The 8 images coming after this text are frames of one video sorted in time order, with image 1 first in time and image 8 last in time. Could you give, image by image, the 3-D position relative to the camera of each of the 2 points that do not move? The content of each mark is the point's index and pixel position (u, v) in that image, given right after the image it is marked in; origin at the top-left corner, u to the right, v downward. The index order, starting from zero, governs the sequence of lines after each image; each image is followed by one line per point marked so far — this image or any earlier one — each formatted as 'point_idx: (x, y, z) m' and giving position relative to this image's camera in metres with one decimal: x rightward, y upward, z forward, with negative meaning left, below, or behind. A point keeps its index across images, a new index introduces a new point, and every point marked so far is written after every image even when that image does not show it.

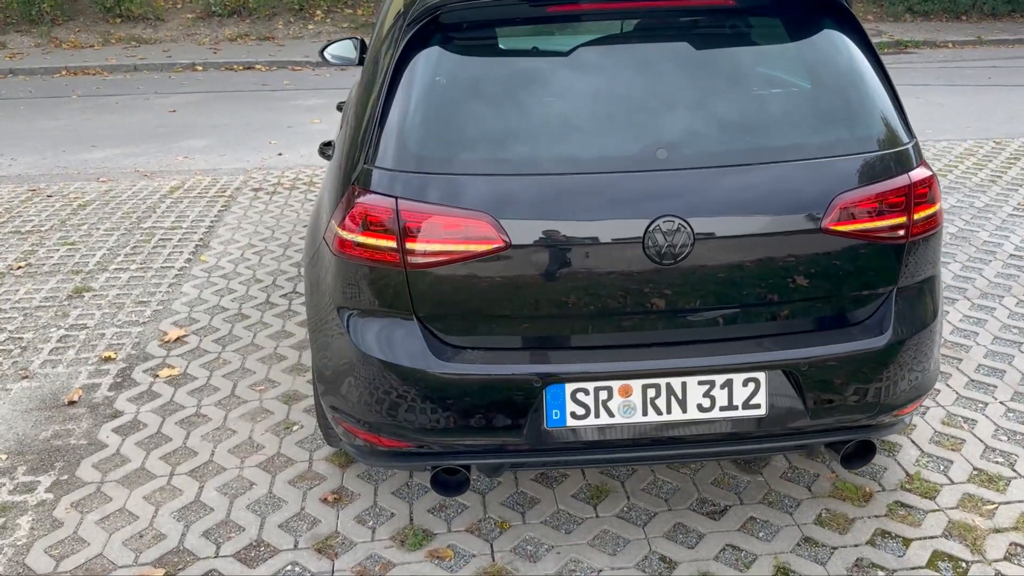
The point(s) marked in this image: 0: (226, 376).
0: (-1.1, -0.4, +3.5) m
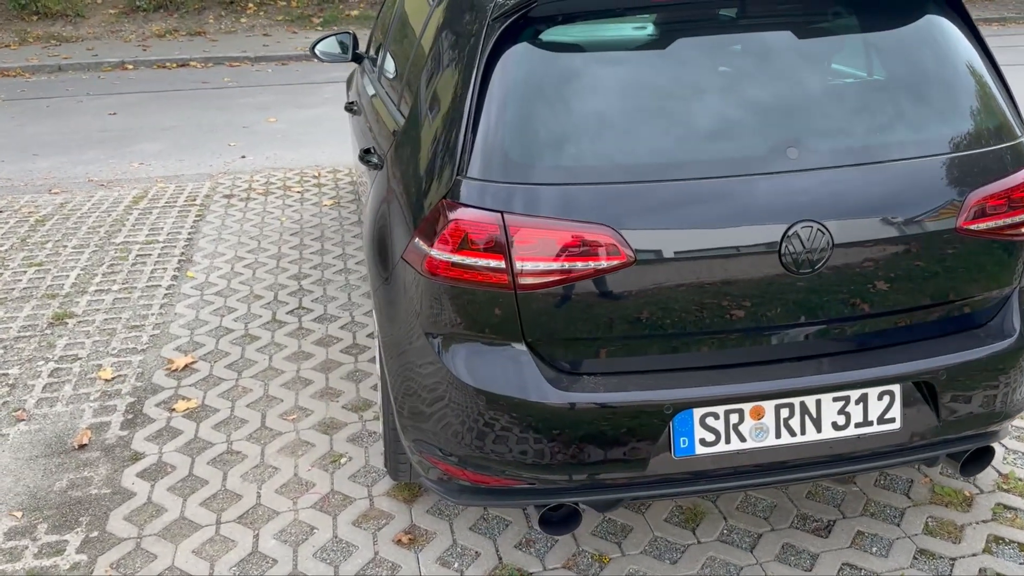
0: (-1.0, -0.4, +3.2) m
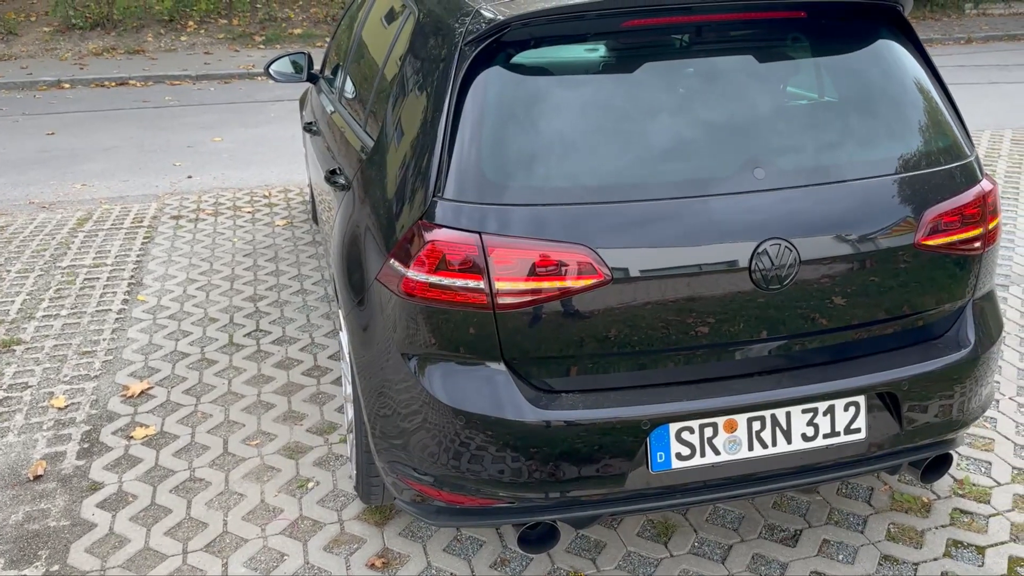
0: (-1.1, -0.5, +3.2) m
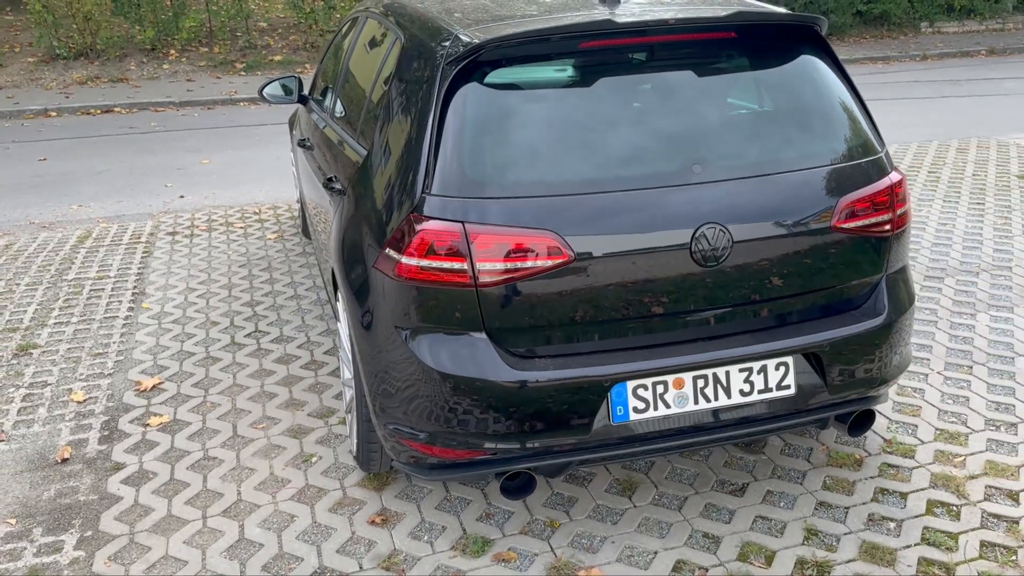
0: (-1.1, -0.5, +3.5) m
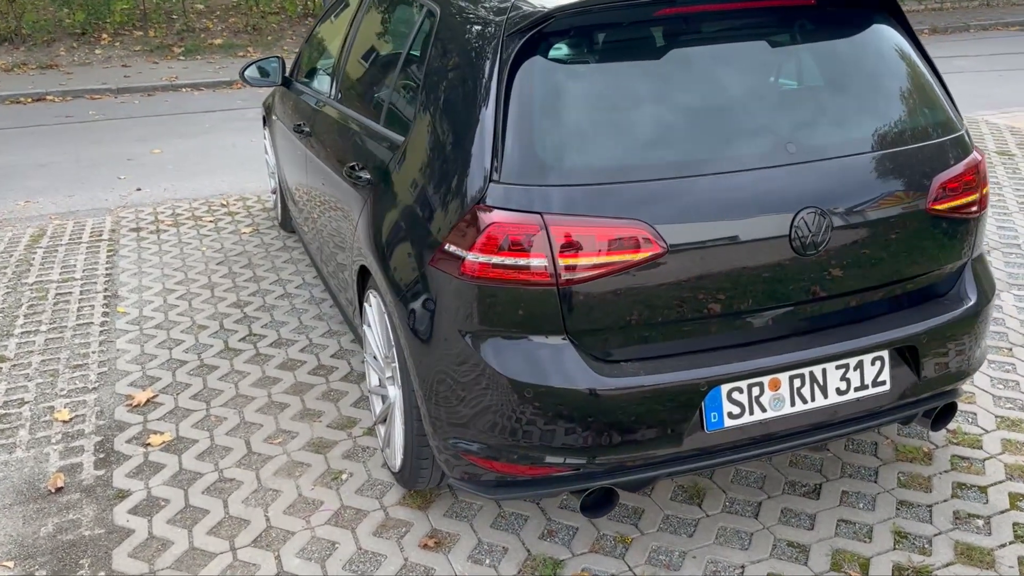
0: (-1.0, -0.5, +3.2) m
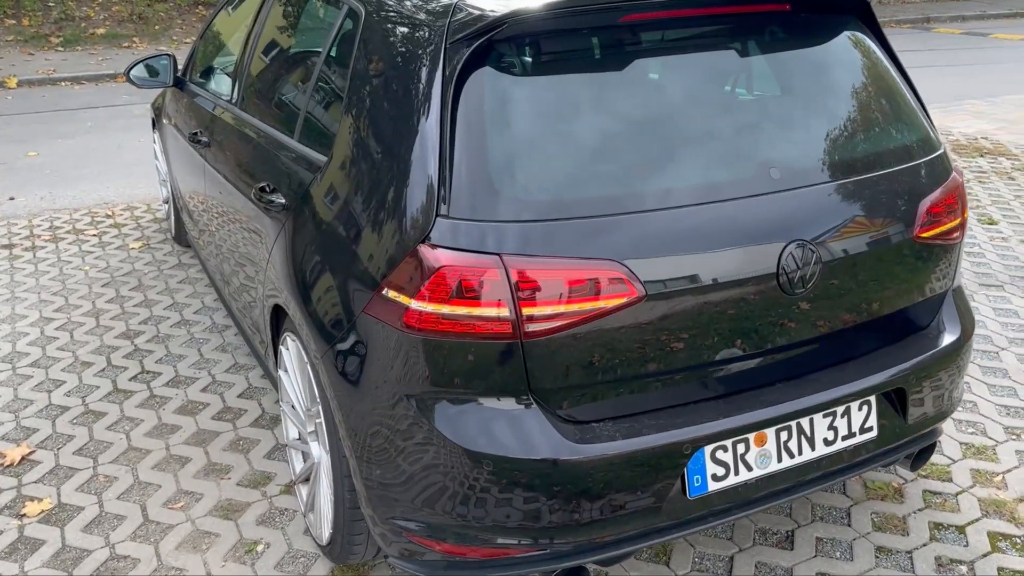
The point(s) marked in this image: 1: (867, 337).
0: (-1.2, -0.7, +2.7) m
1: (+0.9, -0.1, +2.2) m
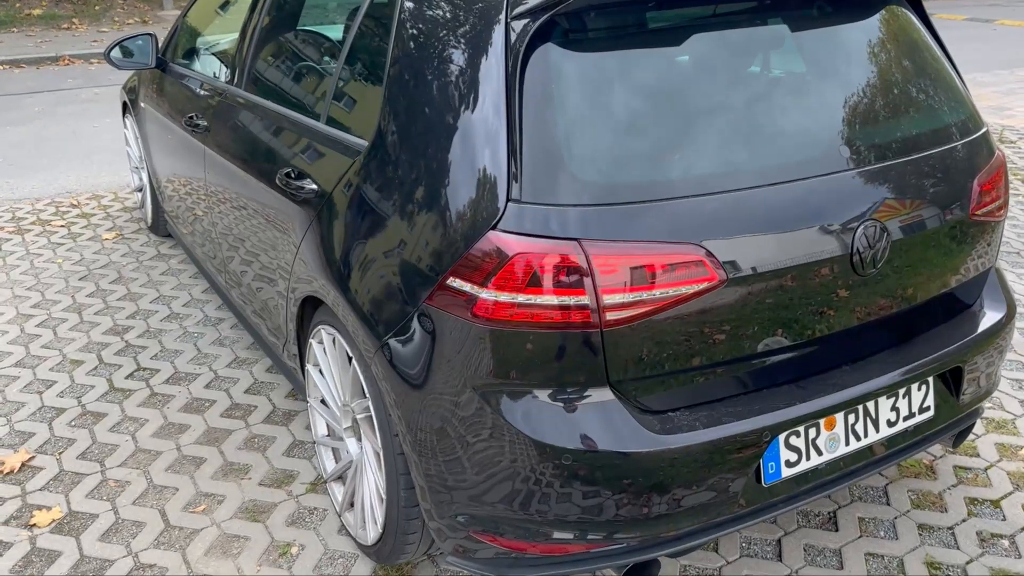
0: (-1.1, -0.6, +2.6) m
1: (+1.0, -0.1, +2.2) m
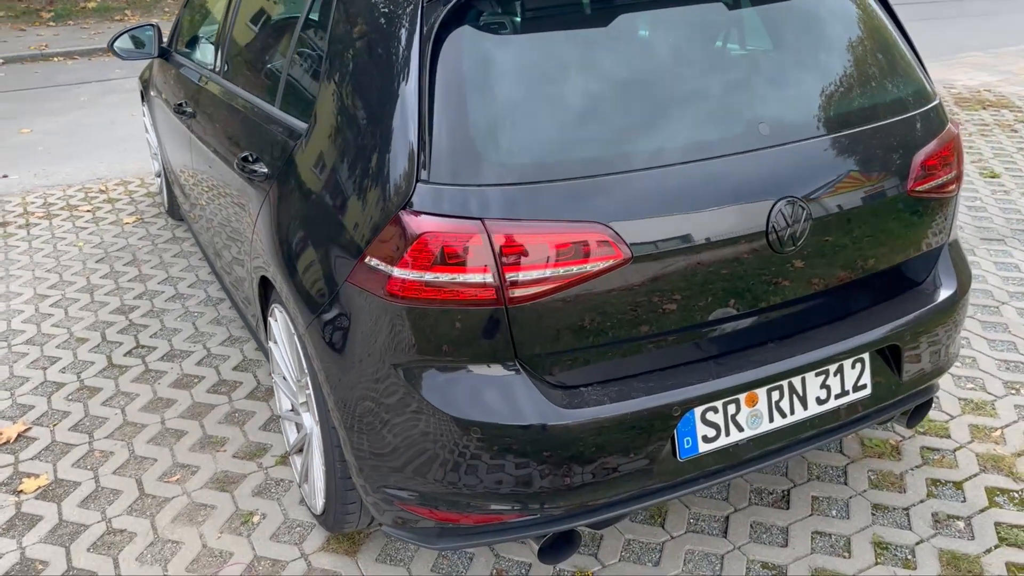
0: (-1.2, -0.6, +2.7) m
1: (+0.8, 0.0, +2.2) m
